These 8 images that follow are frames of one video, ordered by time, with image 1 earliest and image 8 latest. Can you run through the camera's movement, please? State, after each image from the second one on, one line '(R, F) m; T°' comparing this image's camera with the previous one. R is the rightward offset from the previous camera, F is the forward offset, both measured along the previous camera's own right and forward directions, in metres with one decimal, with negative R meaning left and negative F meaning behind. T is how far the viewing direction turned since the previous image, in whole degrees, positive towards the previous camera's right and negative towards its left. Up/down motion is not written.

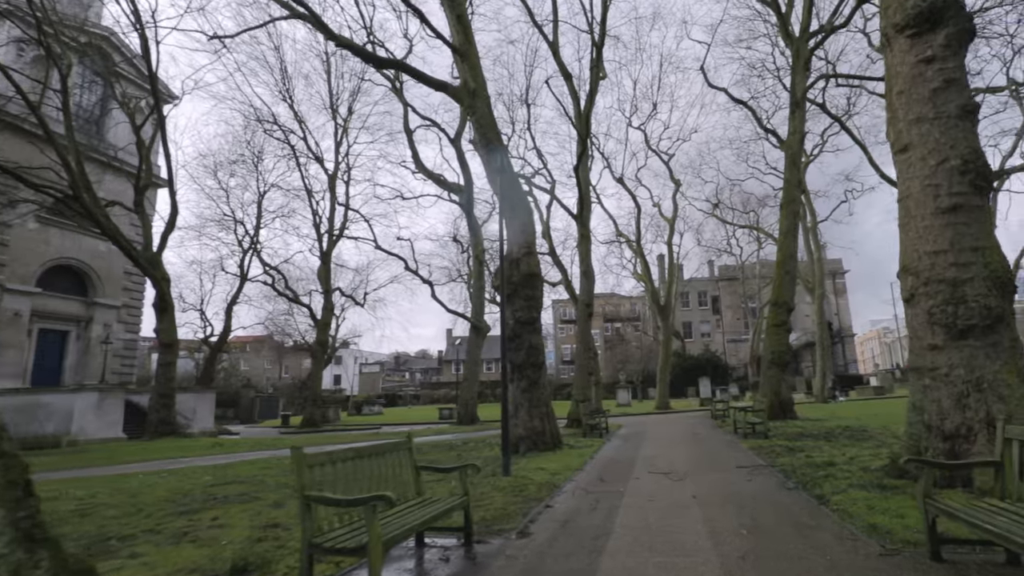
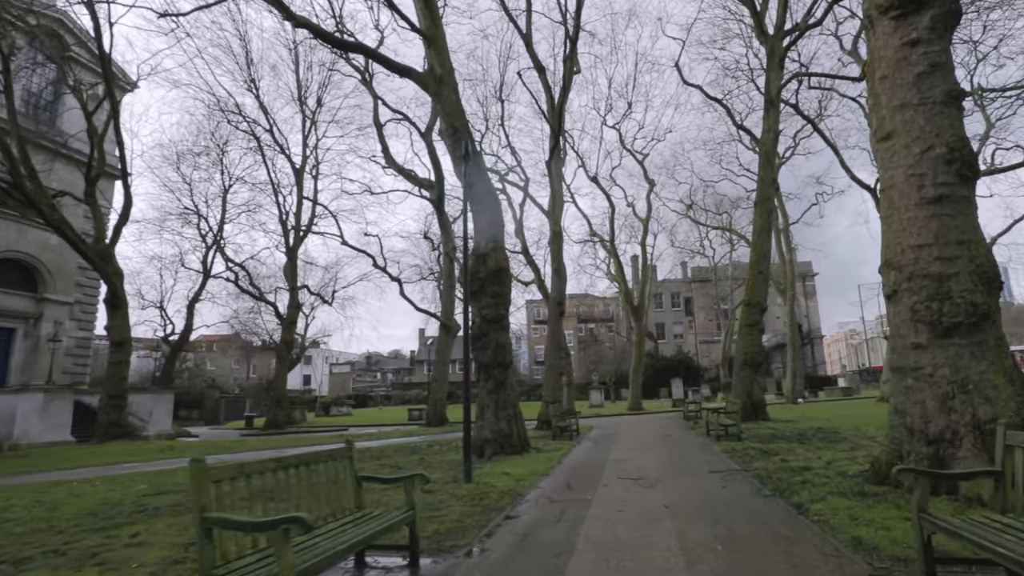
(+0.2, +0.6) m; +2°
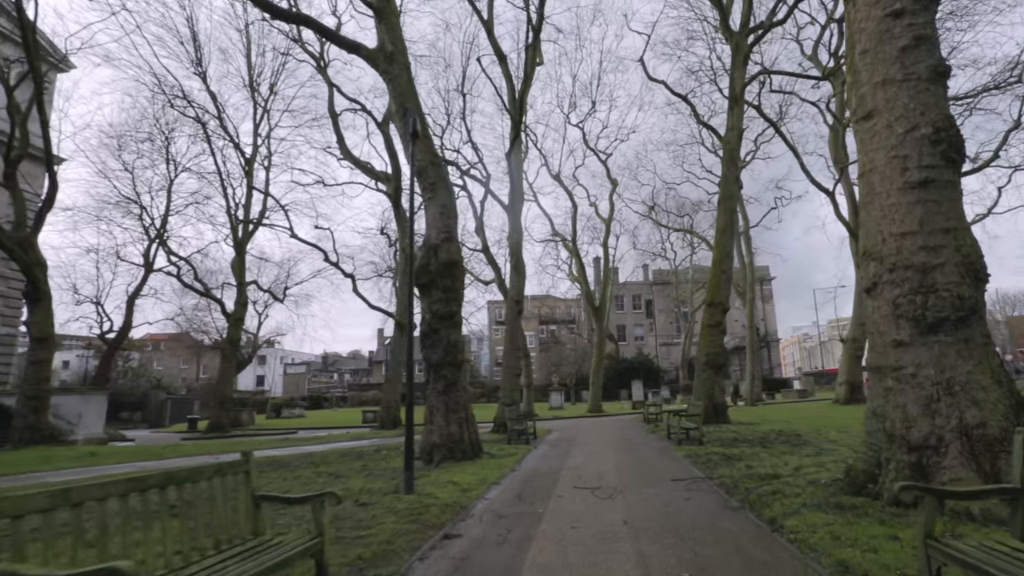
(+0.2, +0.9) m; +3°
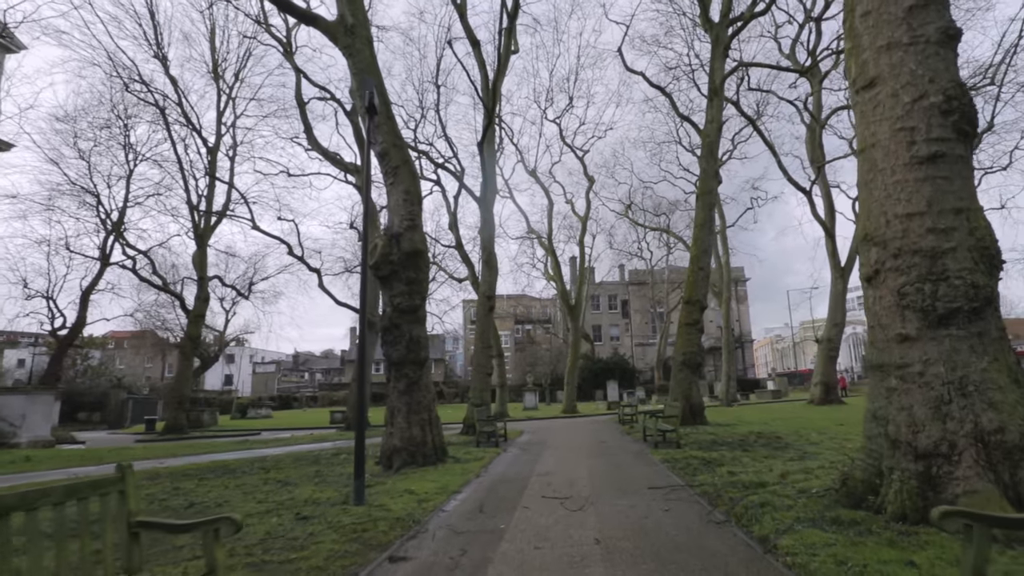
(+0.2, +0.9) m; +2°
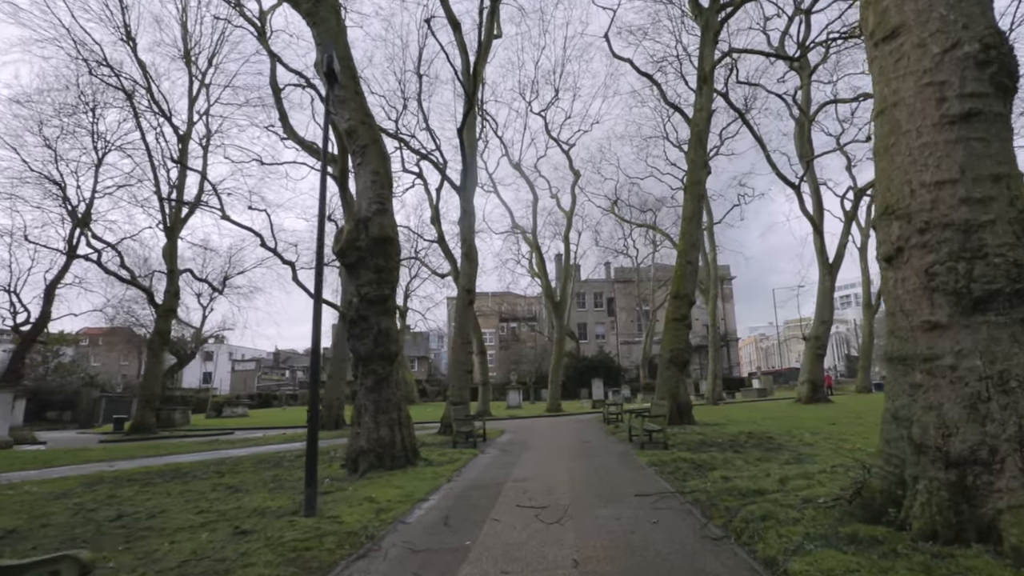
(+0.2, +0.9) m; +1°
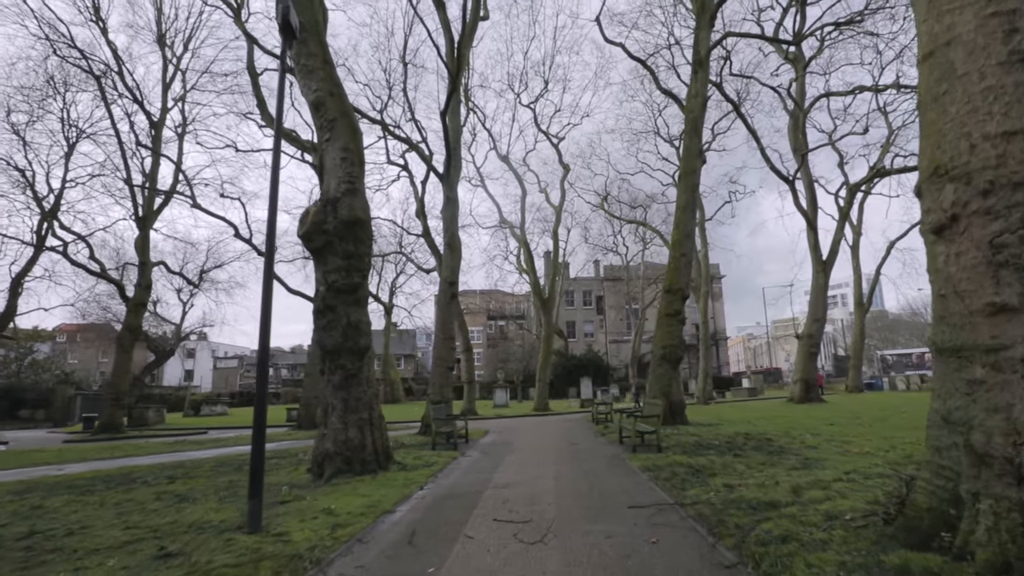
(+0.1, +1.0) m; +1°
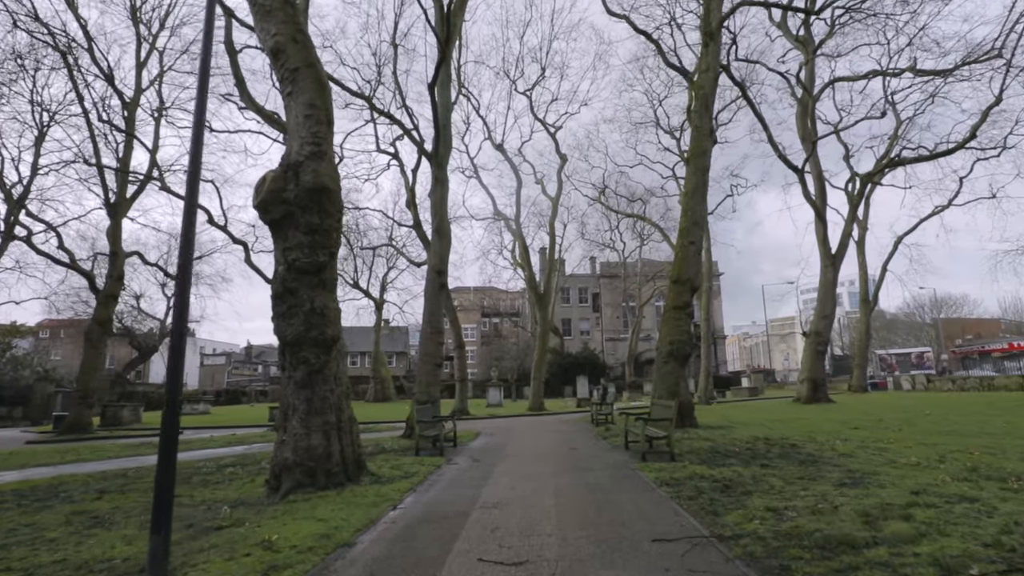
(0.0, +1.6) m; 0°
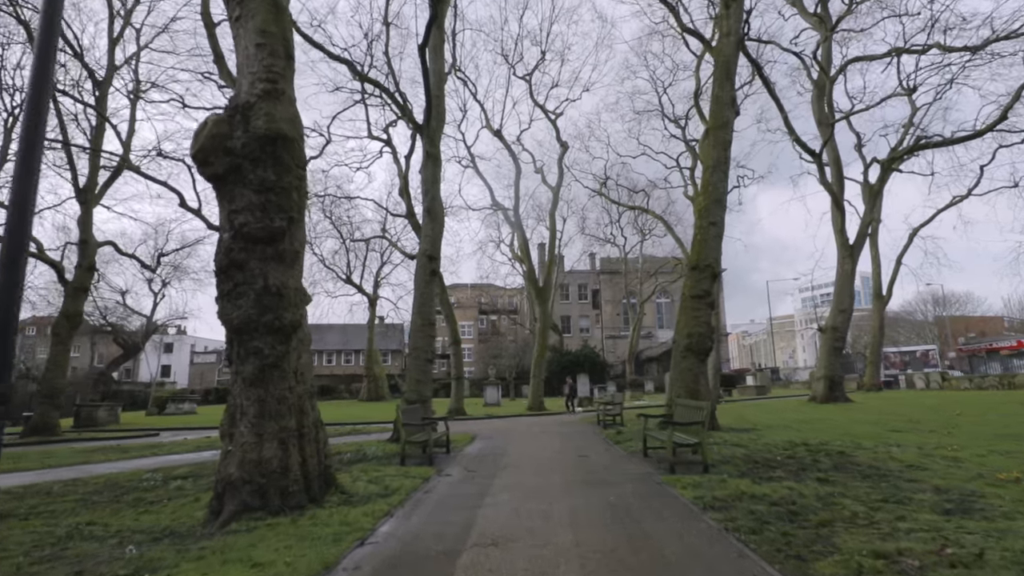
(-0.1, +1.9) m; 0°
